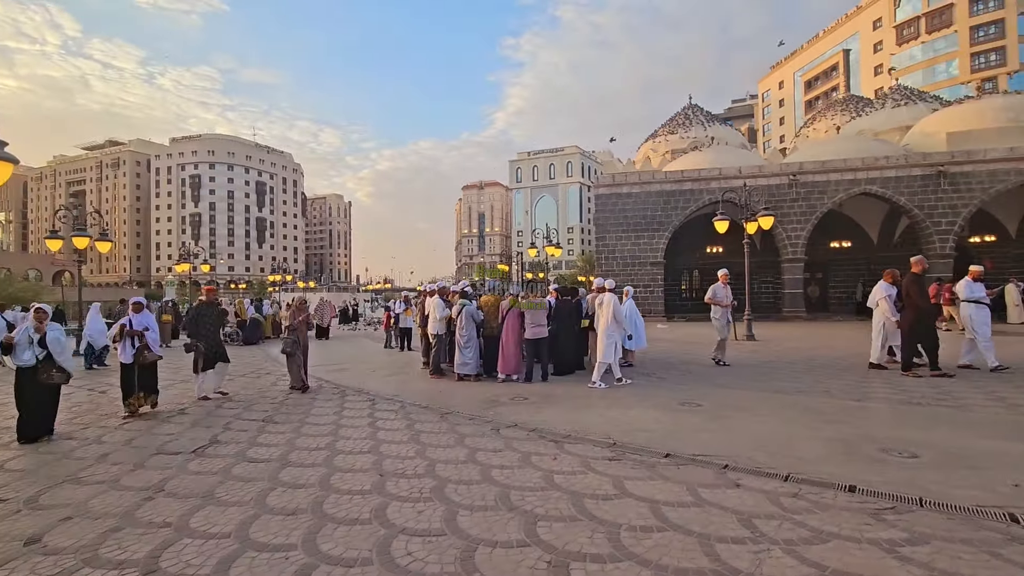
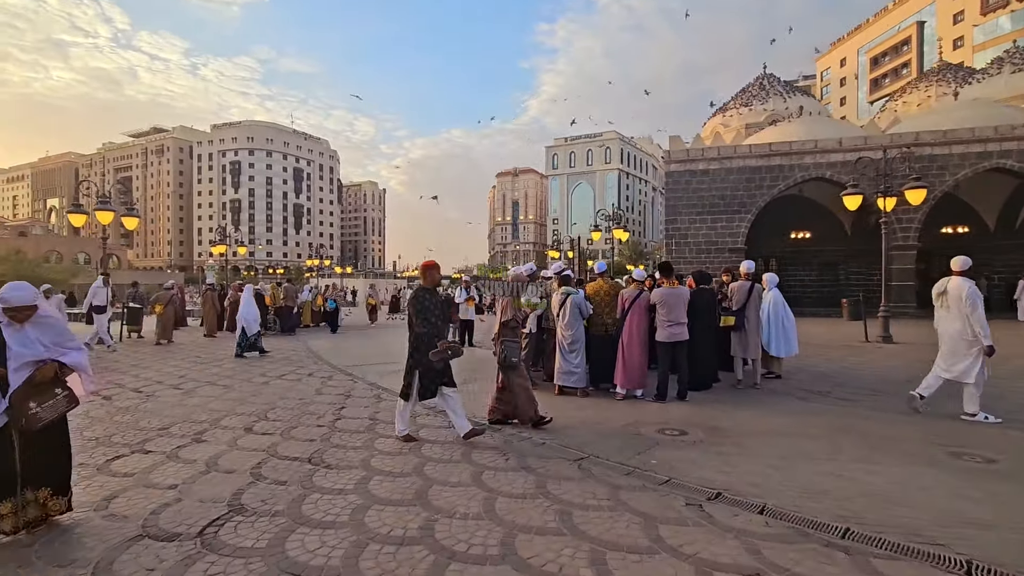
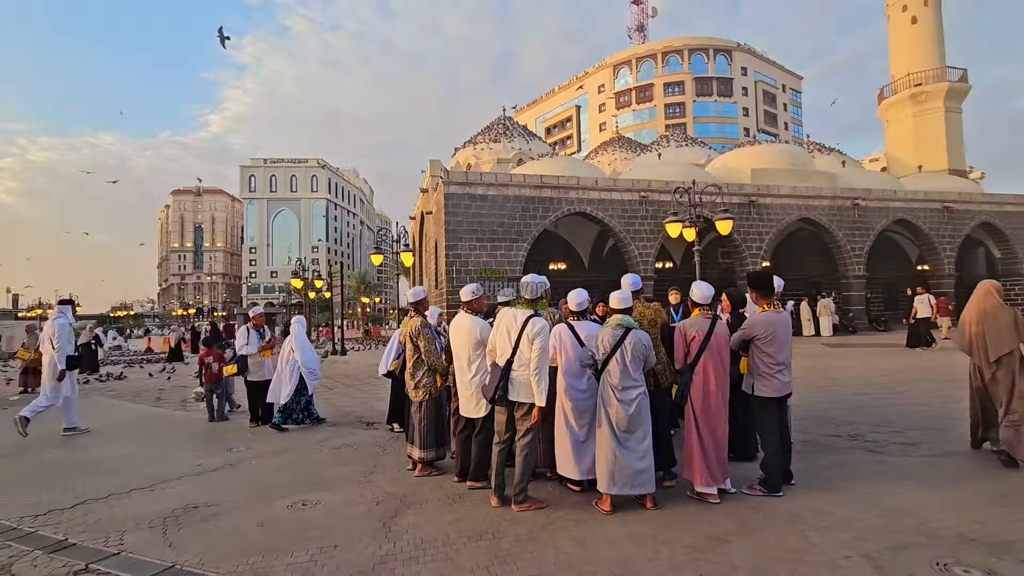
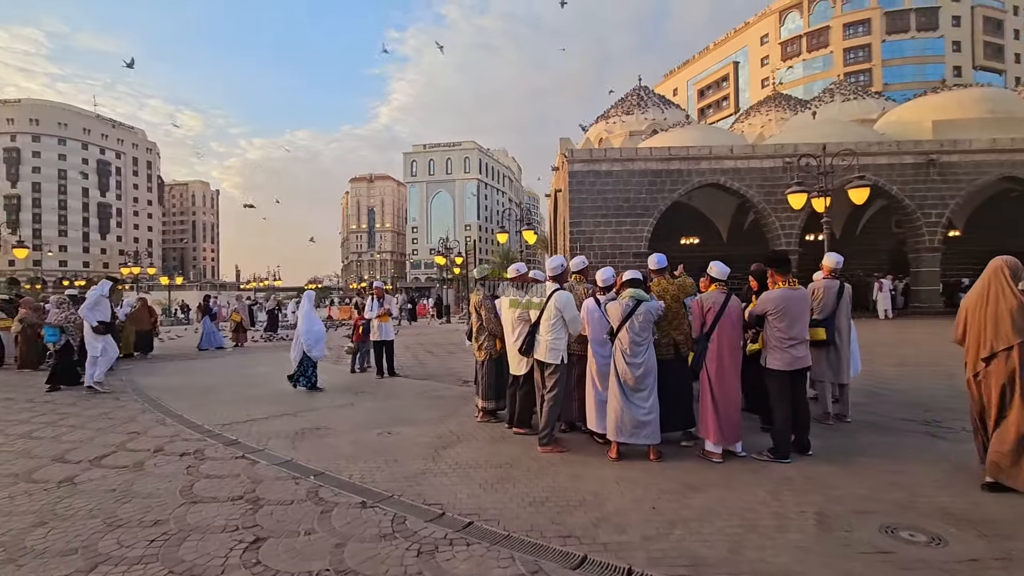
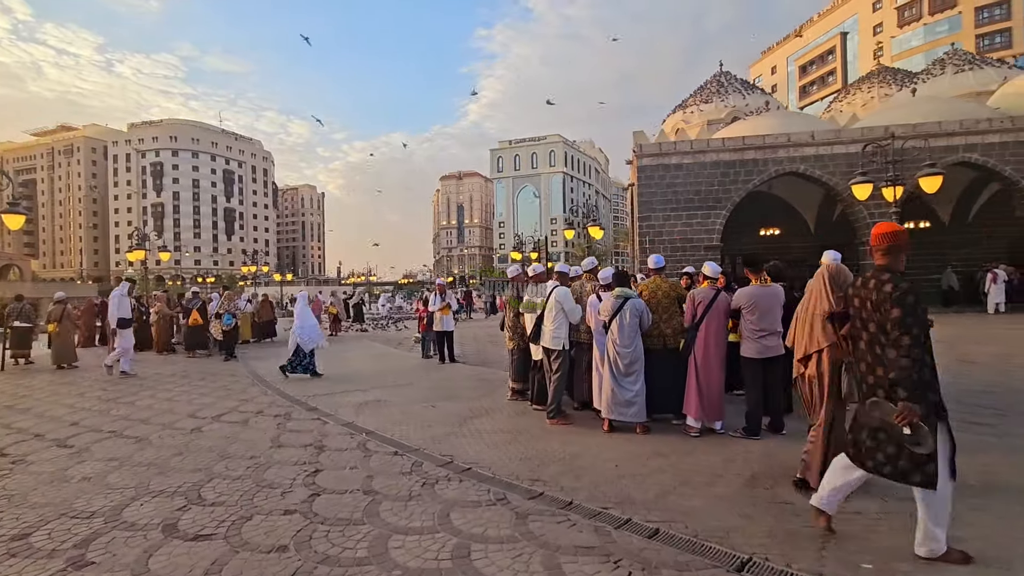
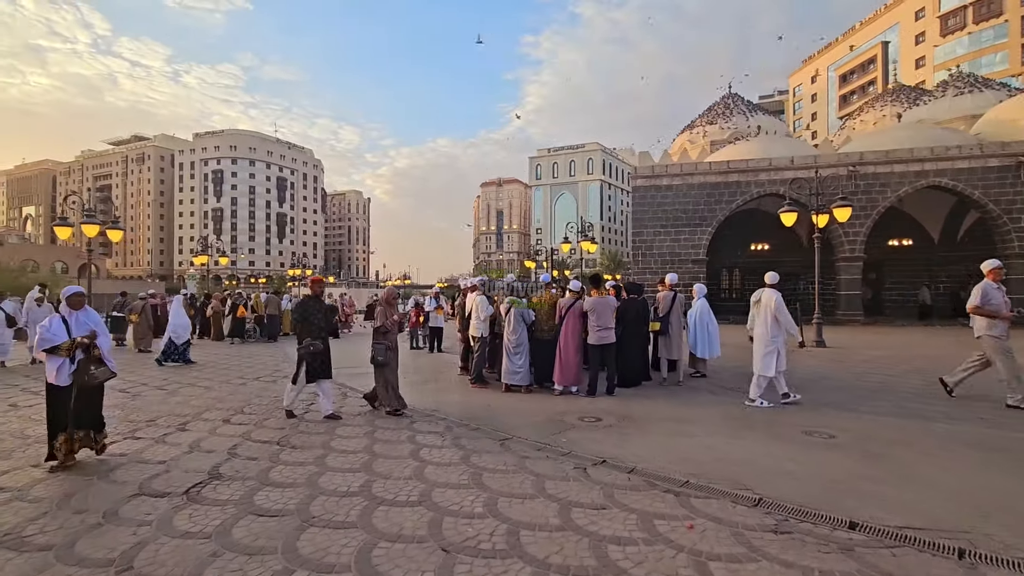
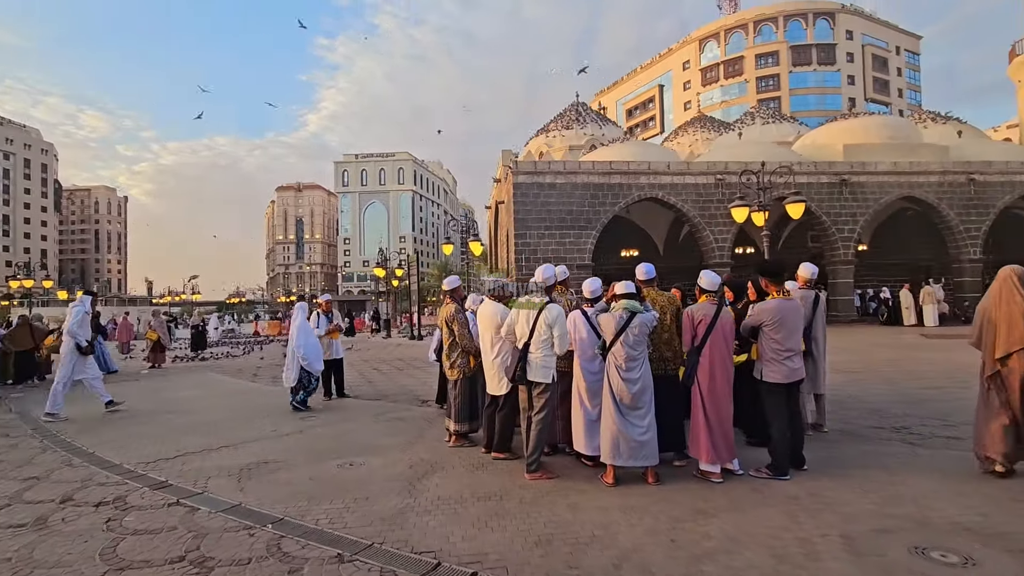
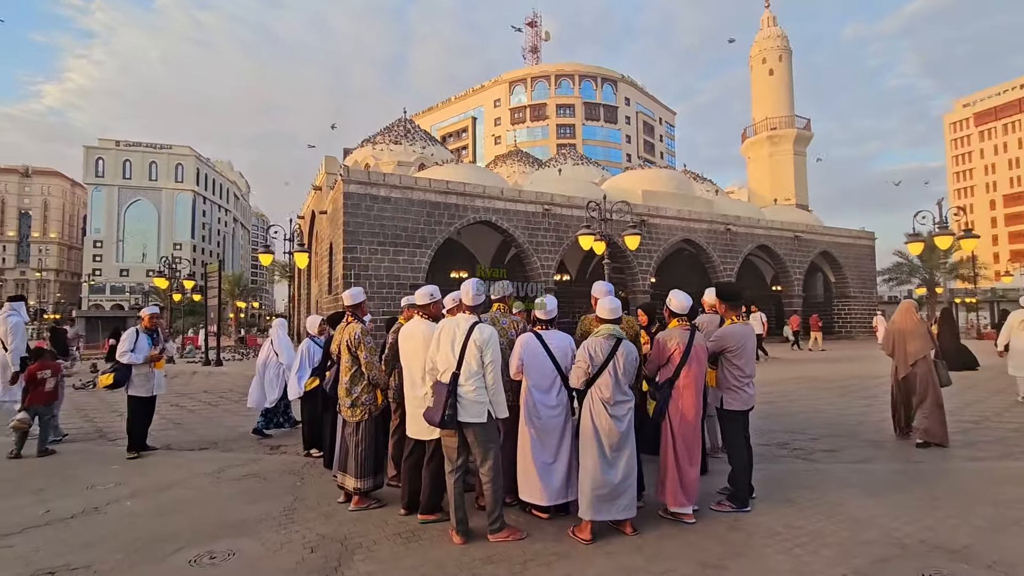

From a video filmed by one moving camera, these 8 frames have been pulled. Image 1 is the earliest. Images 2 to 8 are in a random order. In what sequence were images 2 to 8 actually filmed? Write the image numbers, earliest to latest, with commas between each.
6, 2, 5, 4, 7, 3, 8
